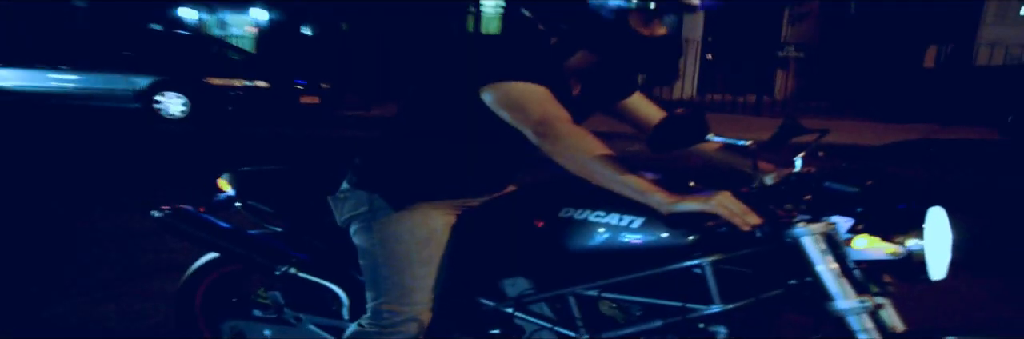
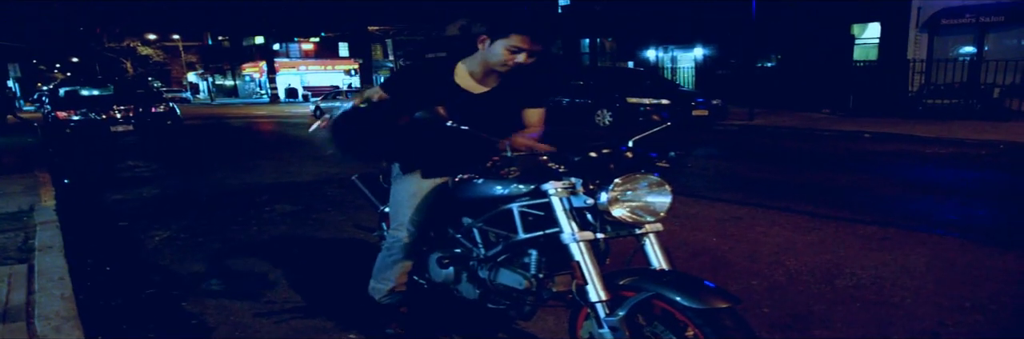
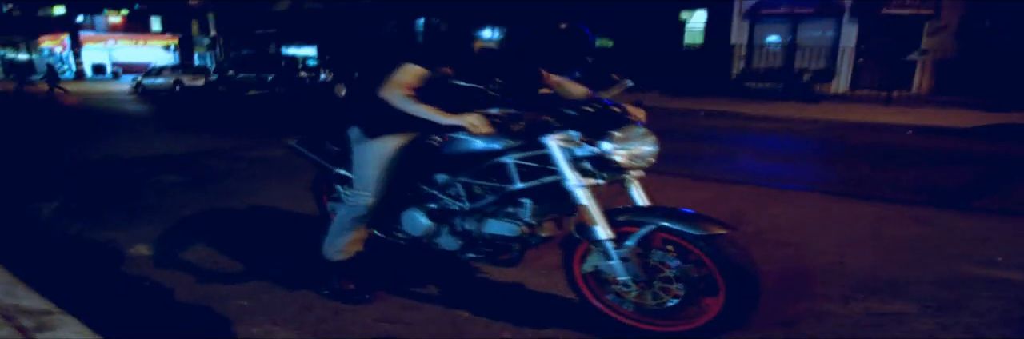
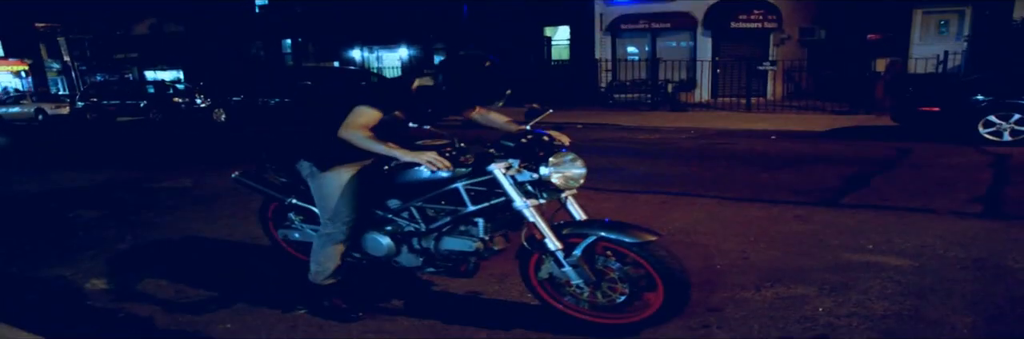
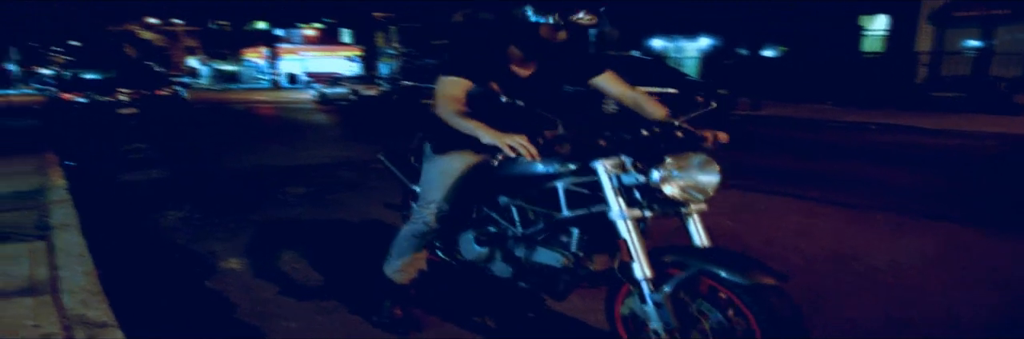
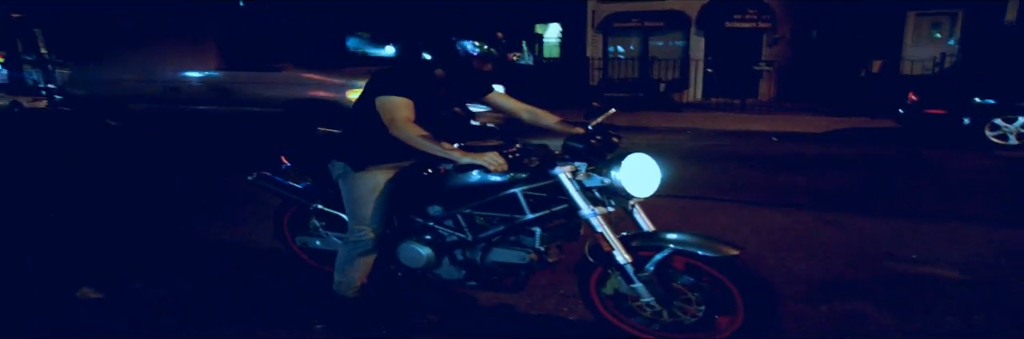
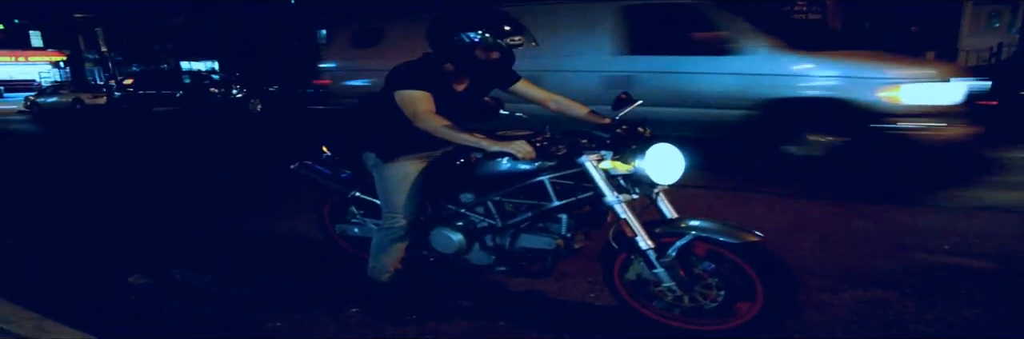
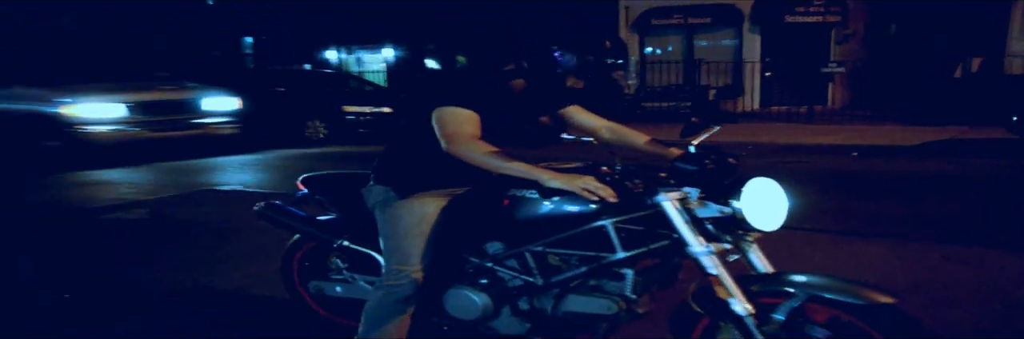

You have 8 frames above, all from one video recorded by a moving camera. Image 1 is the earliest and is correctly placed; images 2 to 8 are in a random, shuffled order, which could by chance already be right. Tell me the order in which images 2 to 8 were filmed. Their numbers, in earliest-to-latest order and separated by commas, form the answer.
8, 6, 7, 4, 3, 5, 2
